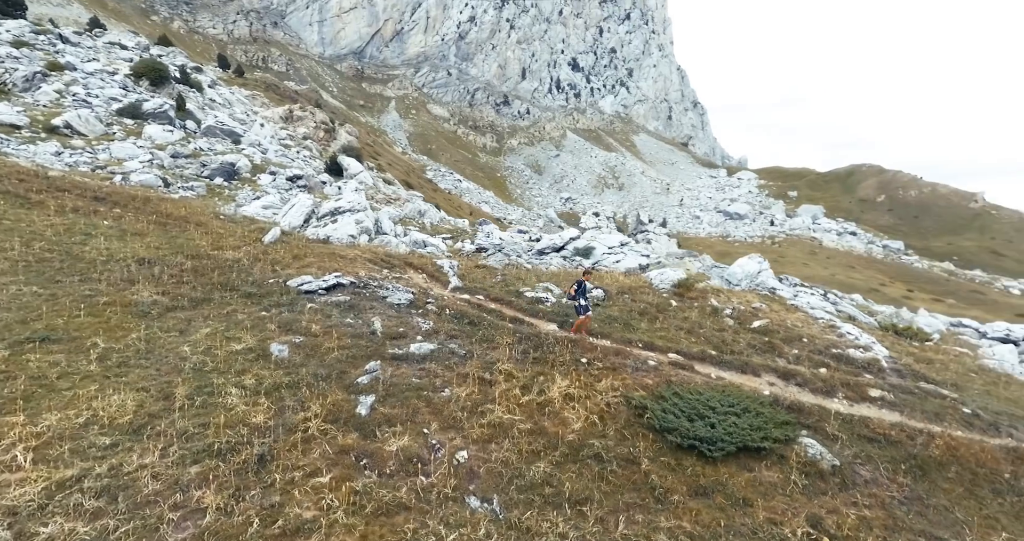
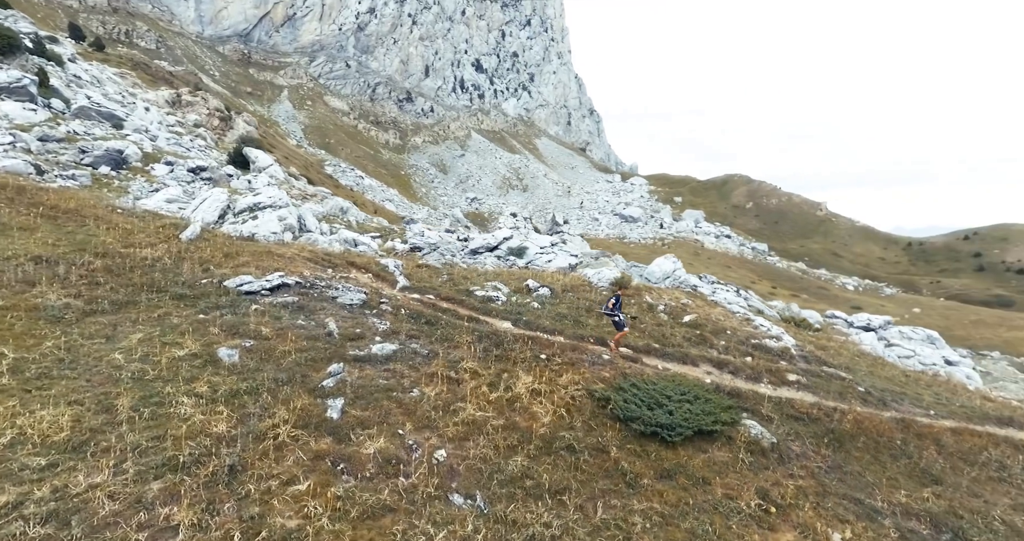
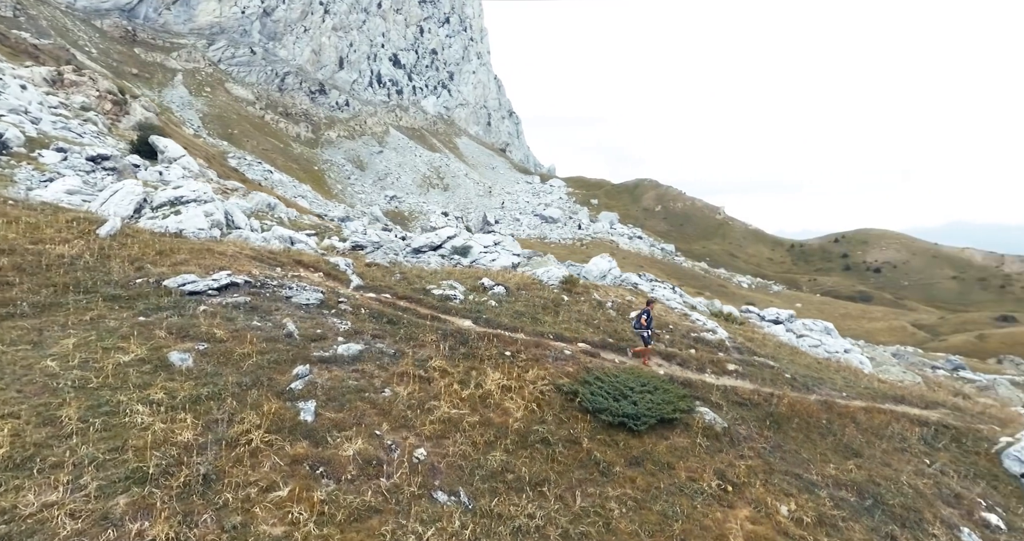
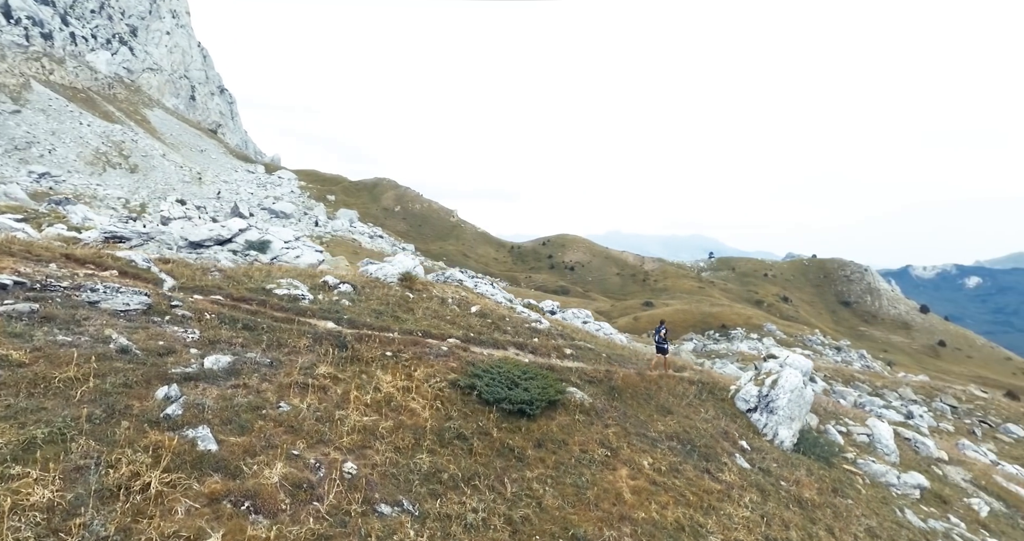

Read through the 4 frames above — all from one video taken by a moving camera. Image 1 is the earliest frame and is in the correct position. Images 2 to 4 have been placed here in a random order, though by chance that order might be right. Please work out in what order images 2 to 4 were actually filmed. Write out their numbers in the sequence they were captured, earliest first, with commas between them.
2, 3, 4
